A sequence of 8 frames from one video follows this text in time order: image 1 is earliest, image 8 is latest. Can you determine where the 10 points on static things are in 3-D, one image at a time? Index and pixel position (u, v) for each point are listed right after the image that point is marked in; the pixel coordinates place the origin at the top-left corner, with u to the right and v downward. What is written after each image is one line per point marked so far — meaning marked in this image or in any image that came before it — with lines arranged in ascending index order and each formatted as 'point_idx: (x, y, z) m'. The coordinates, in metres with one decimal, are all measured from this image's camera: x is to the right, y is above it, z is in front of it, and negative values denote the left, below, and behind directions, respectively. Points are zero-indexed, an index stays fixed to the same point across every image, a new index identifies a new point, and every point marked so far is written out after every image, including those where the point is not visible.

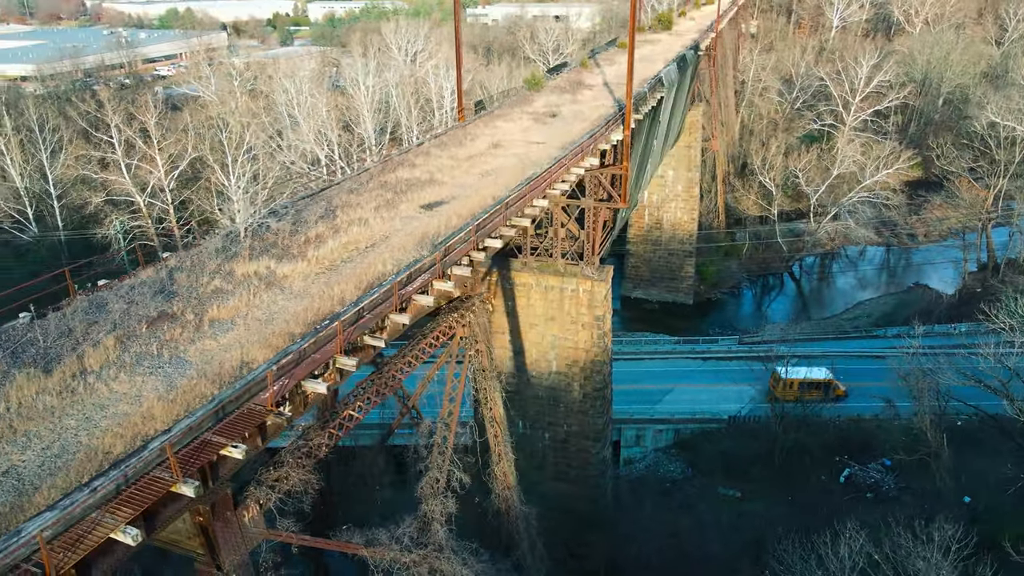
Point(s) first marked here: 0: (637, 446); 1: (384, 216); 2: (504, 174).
0: (+3.8, -4.3, +19.7) m
1: (-1.4, +0.8, +8.1) m
2: (-0.2, +1.5, +9.7) m
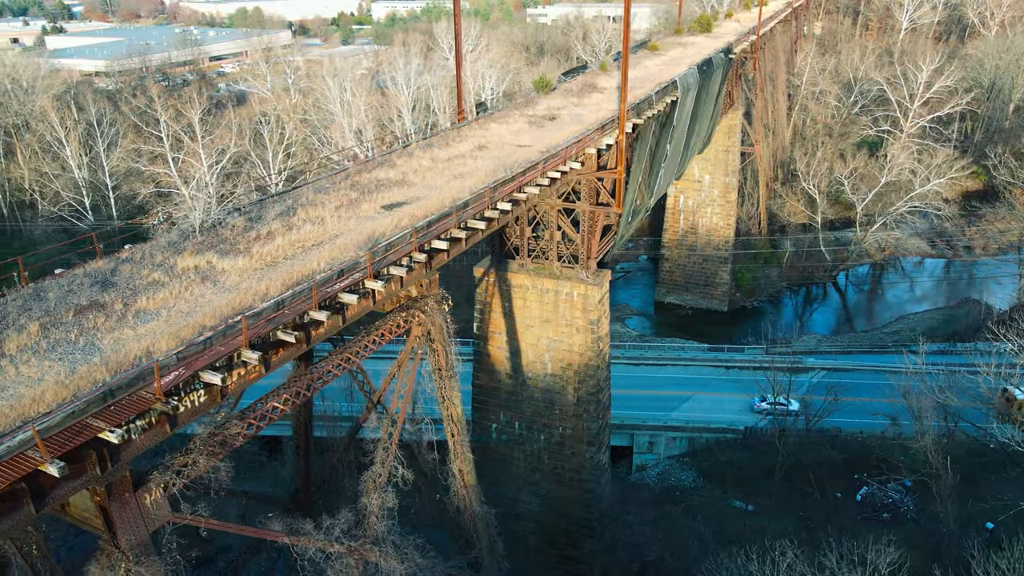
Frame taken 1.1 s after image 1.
0: (+4.0, -4.4, +19.5) m
1: (-1.9, +0.8, +8.3) m
2: (-0.5, +1.5, +9.8) m
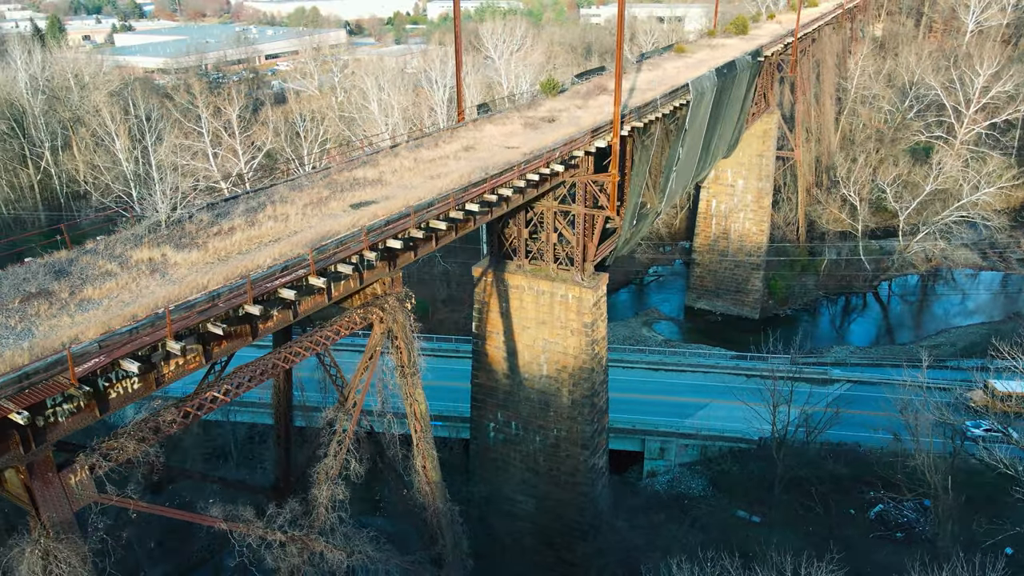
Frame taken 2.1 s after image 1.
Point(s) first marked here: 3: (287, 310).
0: (+4.1, -4.6, +19.3) m
1: (-2.4, +0.9, +8.5) m
2: (-0.9, +1.5, +9.9) m
3: (-2.3, -0.2, +7.4) m
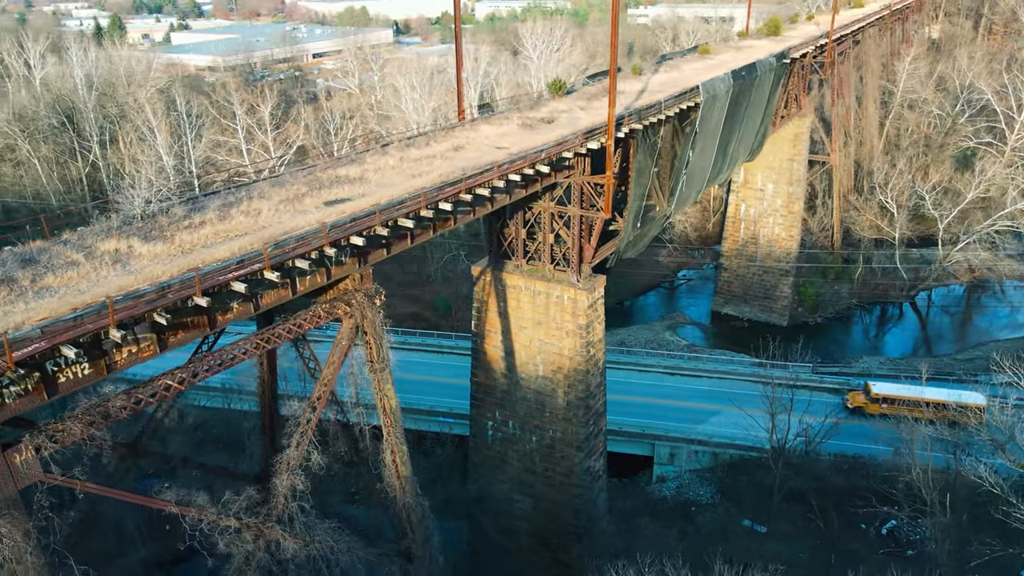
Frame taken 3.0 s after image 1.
0: (+4.2, -4.7, +19.1) m
1: (-2.8, +0.9, +8.7) m
2: (-1.1, +1.6, +10.1) m
3: (-2.8, -0.2, +7.6) m
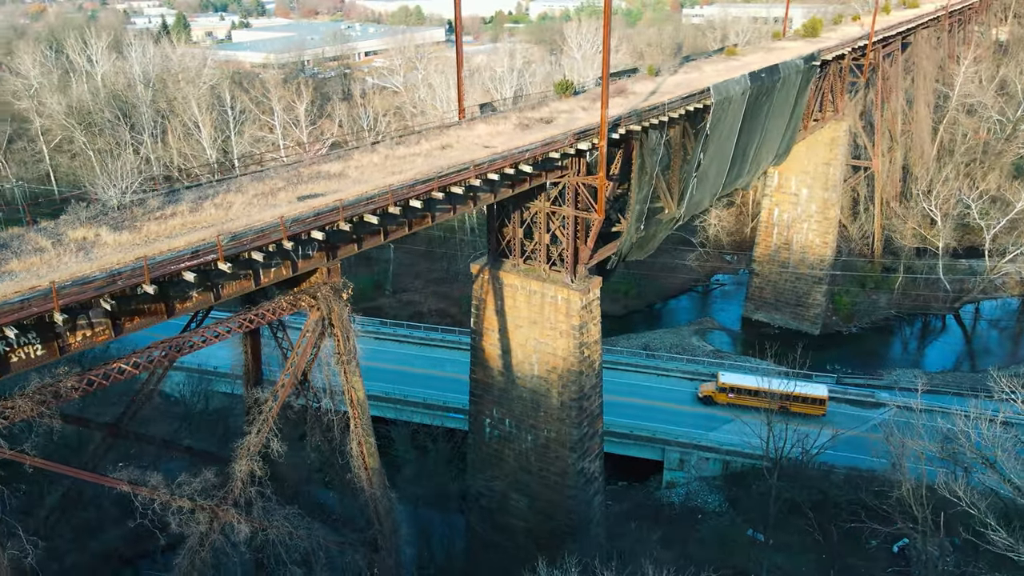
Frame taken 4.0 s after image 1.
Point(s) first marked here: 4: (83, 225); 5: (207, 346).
0: (+4.3, -4.8, +18.9) m
1: (-3.2, +1.1, +9.0) m
2: (-1.5, +1.6, +10.2) m
3: (-3.3, 0.0, +7.9) m
4: (-4.7, +0.7, +8.0) m
5: (-3.3, -0.6, +7.9) m
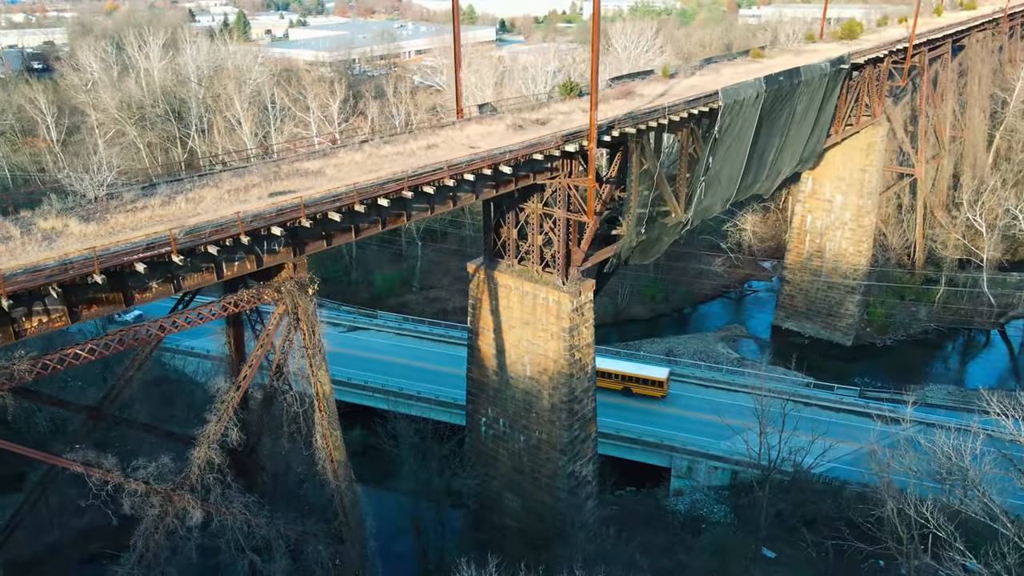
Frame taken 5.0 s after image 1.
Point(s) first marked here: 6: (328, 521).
0: (+4.3, -4.9, +18.6) m
1: (-3.7, +1.1, +9.3) m
2: (-1.8, +1.7, +10.3) m
3: (-3.9, 0.0, +8.2) m
4: (-5.3, +0.8, +8.3) m
5: (-3.9, -0.5, +8.2) m
6: (-2.6, -3.3, +10.2) m
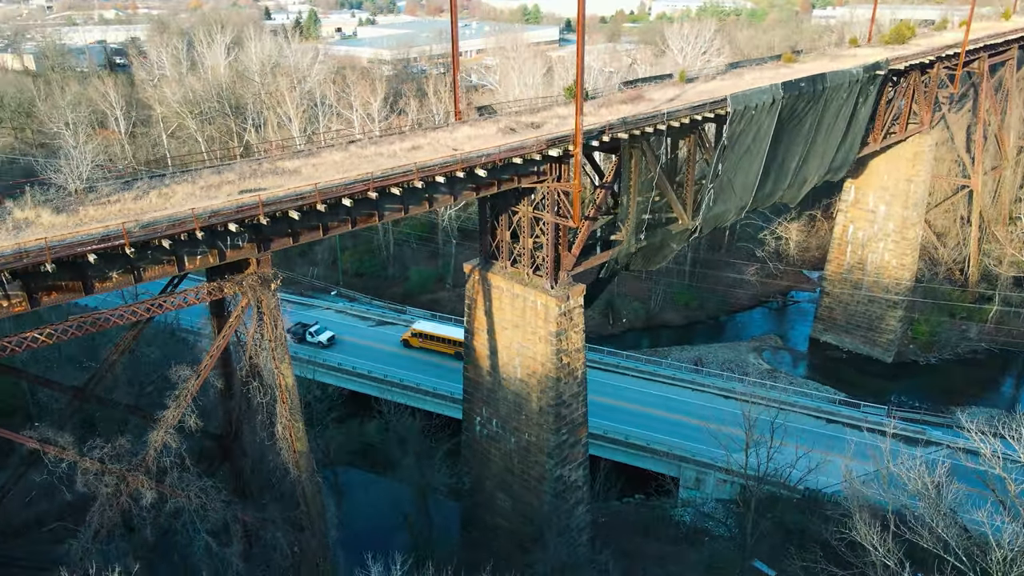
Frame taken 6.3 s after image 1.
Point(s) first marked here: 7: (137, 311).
0: (+4.3, -5.1, +18.3) m
1: (-4.2, +1.3, +9.7) m
2: (-2.3, +1.7, +10.6) m
3: (-4.6, +0.2, +8.6) m
4: (-5.9, +1.0, +8.9) m
5: (-4.6, -0.4, +8.6) m
6: (-3.2, -3.2, +10.5) m
7: (-4.7, -0.3, +8.8) m
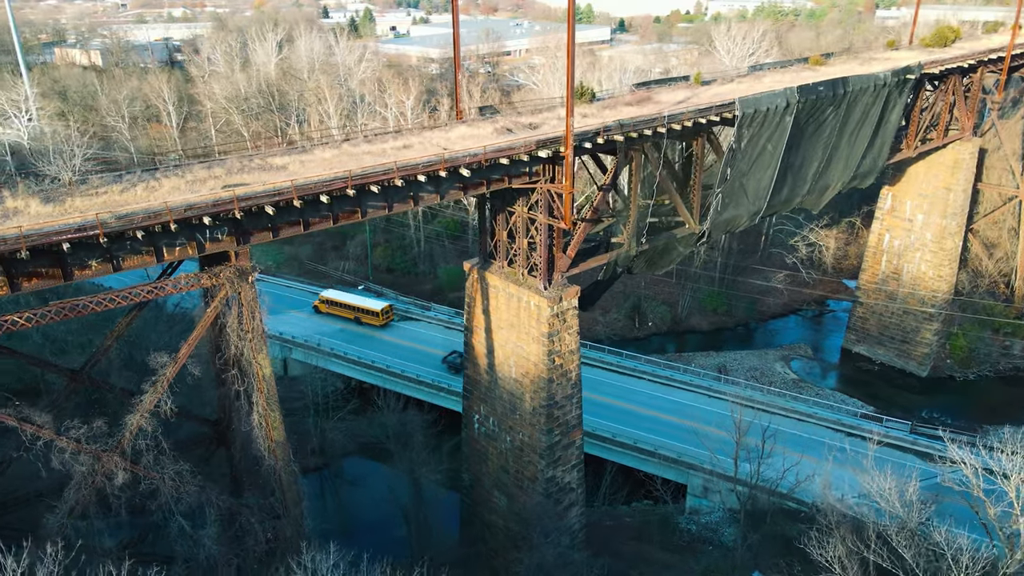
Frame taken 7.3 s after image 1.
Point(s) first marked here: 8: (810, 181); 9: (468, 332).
0: (+4.3, -5.2, +18.1) m
1: (-4.6, +1.4, +10.0) m
2: (-2.6, +1.8, +10.8) m
3: (-5.0, +0.3, +9.0) m
4: (-6.3, +1.2, +9.3) m
5: (-5.1, -0.3, +9.0) m
6: (-3.7, -3.1, +10.8) m
7: (-5.2, -0.2, +9.2) m
8: (+7.9, +2.9, +19.2) m
9: (-1.0, -1.0, +16.1) m
